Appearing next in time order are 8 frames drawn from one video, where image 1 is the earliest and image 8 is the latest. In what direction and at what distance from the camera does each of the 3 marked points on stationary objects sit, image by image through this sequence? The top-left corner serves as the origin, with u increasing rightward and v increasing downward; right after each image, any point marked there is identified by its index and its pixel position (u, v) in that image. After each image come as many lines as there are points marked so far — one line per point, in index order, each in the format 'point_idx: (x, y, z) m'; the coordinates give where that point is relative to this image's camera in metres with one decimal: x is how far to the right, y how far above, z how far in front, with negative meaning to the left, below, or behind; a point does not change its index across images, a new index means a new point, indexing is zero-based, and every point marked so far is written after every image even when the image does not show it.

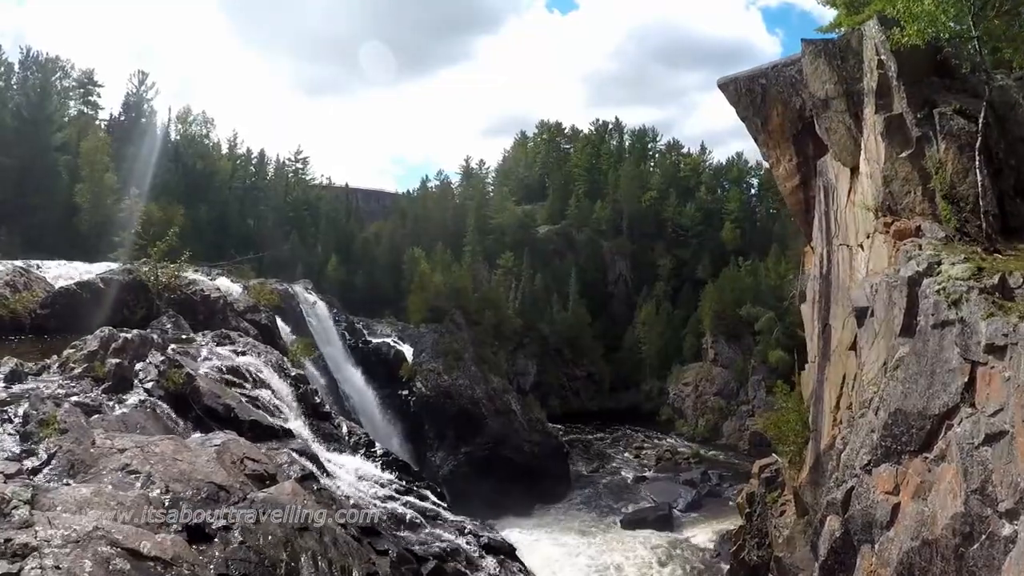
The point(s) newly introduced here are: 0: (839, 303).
0: (+6.1, -0.2, +13.5) m
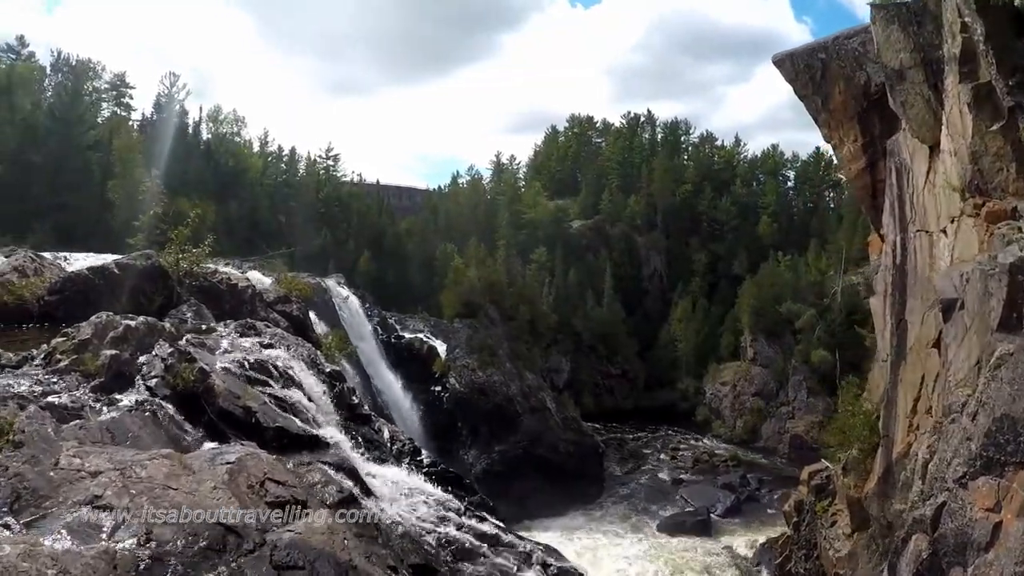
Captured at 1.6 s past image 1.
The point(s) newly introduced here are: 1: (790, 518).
0: (+6.8, -0.1, +12.5) m
1: (+7.3, -6.1, +19.5) m
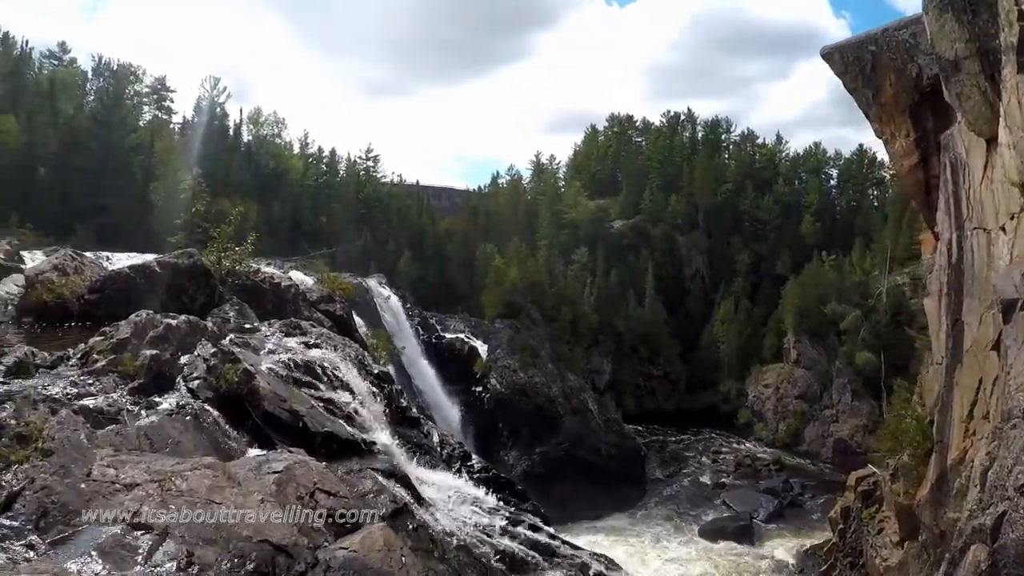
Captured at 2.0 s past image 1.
0: (+7.6, -0.2, +12.2) m
1: (+8.4, -6.2, +19.1) m
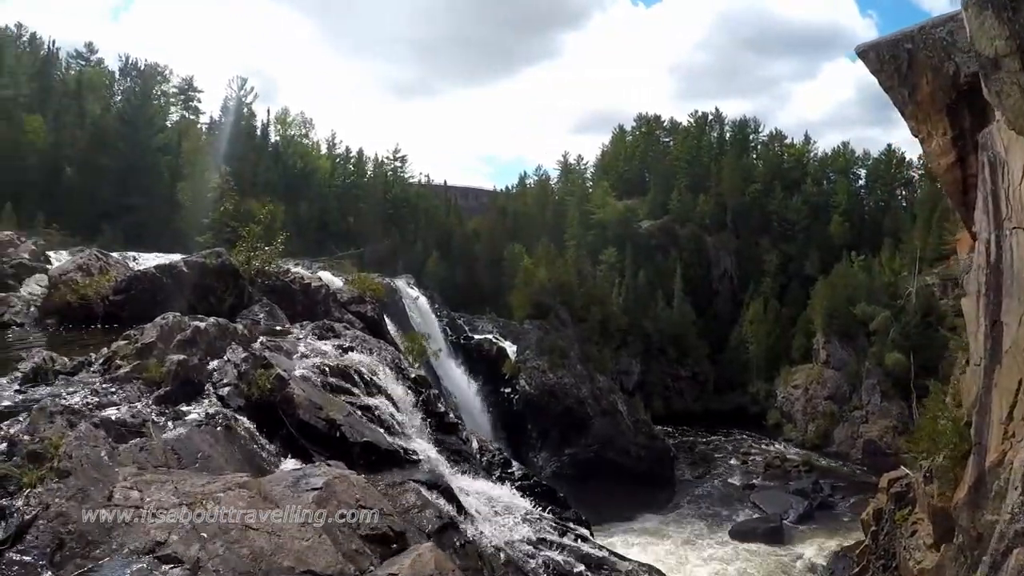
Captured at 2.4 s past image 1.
0: (+8.3, -0.2, +12.2) m
1: (+9.3, -6.2, +19.1) m
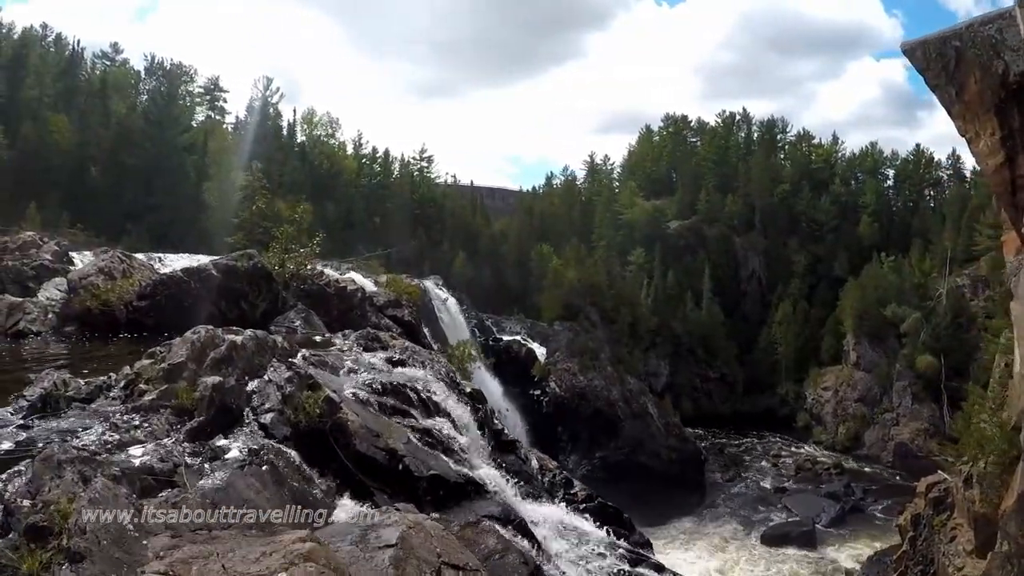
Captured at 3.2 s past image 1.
0: (+9.0, -0.3, +12.0) m
1: (+10.1, -6.2, +18.9) m
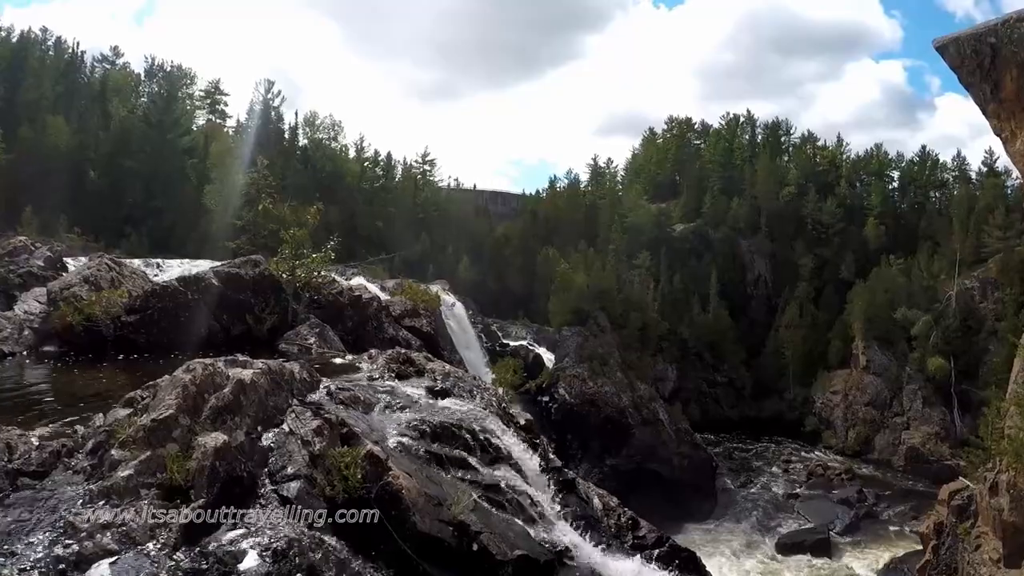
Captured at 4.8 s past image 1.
0: (+9.3, -0.3, +11.6) m
1: (+10.4, -6.3, +18.5) m
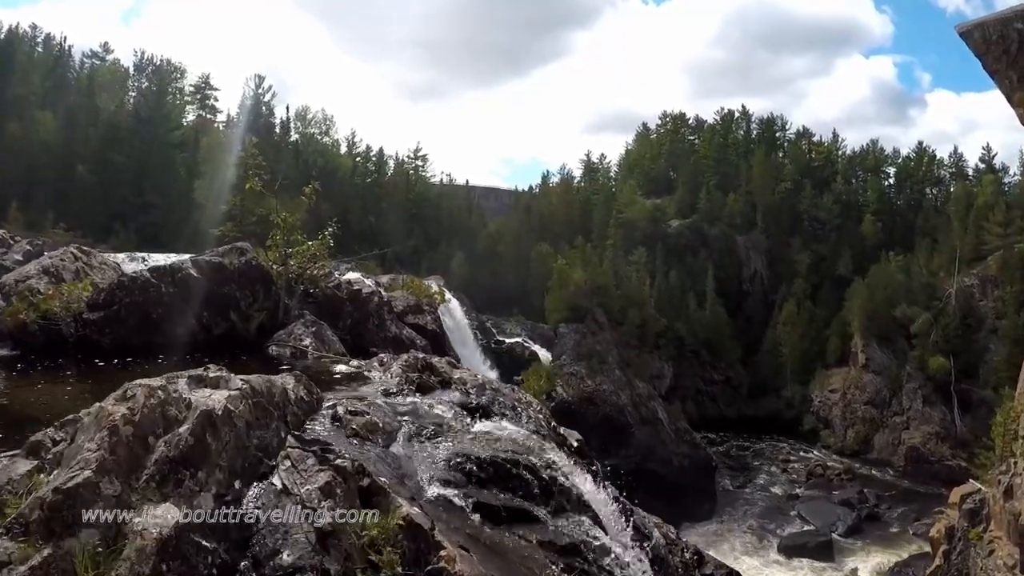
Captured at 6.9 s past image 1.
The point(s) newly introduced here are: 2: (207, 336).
0: (+9.3, -0.3, +11.0) m
1: (+10.3, -6.2, +17.9) m
2: (-8.3, -1.3, +20.1) m
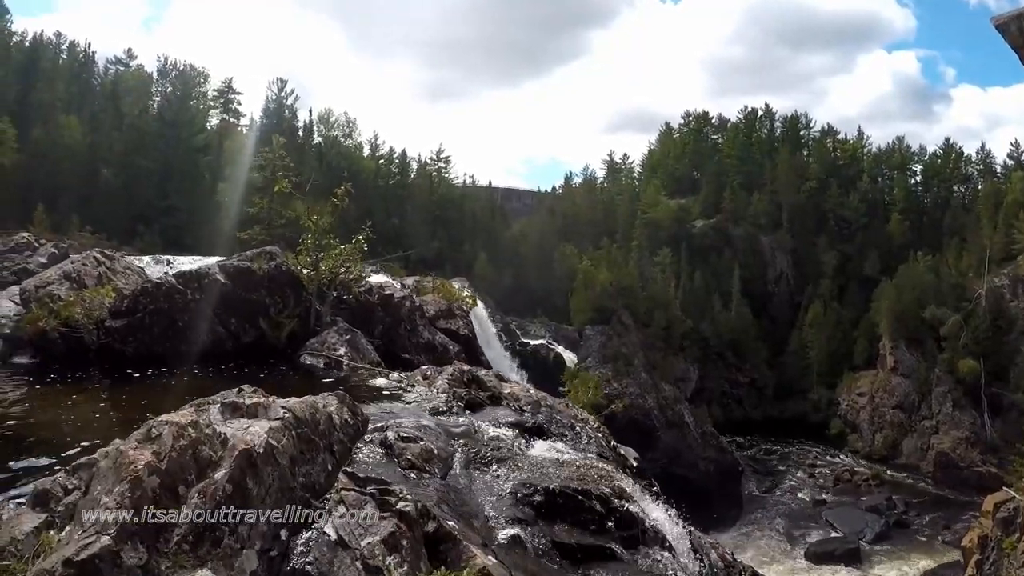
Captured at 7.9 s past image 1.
0: (+9.8, -0.3, +10.7) m
1: (+11.0, -6.3, +17.7) m
2: (-7.6, -1.3, +20.2) m
